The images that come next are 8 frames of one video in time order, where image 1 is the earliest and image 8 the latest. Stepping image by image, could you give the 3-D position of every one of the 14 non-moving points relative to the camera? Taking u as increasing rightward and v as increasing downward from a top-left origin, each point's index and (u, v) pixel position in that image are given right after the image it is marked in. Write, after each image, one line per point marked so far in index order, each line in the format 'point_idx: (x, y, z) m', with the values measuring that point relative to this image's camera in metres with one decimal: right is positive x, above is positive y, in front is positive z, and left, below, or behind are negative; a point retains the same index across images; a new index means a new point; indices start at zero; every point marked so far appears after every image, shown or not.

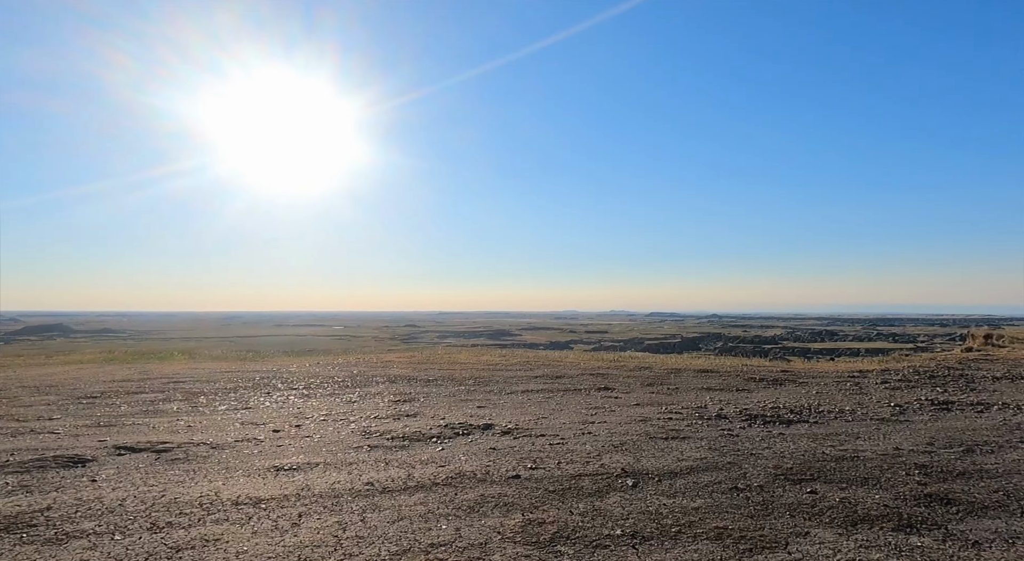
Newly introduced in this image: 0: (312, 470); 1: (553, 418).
0: (-2.9, -2.8, +10.0) m
1: (+0.8, -2.8, +14.0) m
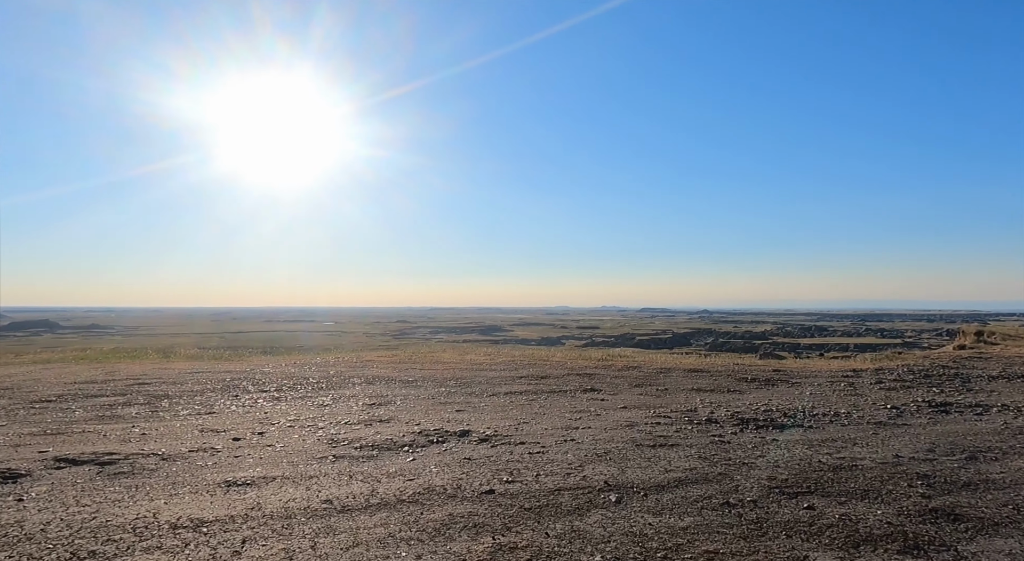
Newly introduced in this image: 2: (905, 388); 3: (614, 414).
0: (-3.3, -2.8, +9.1) m
1: (+0.4, -2.8, +13.3) m
2: (+9.6, -2.6, +16.6) m
3: (+2.1, -2.8, +14.3) m
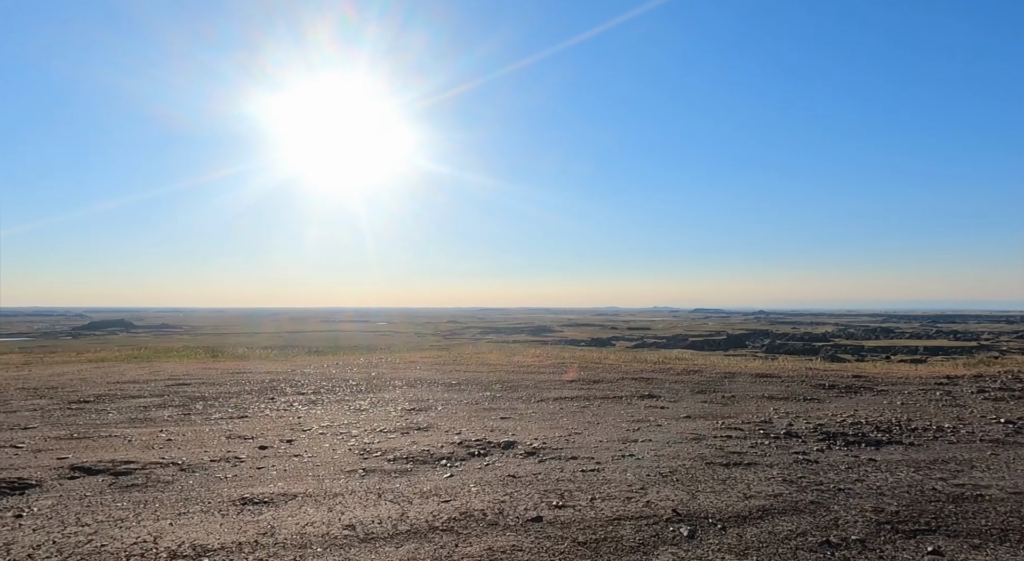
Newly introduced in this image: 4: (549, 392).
0: (-2.7, -2.7, +8.1) m
1: (+1.3, -2.7, +11.9) m
2: (+10.7, -2.5, +14.5) m
3: (+3.1, -2.7, +12.9) m
4: (+0.9, -2.8, +16.7) m
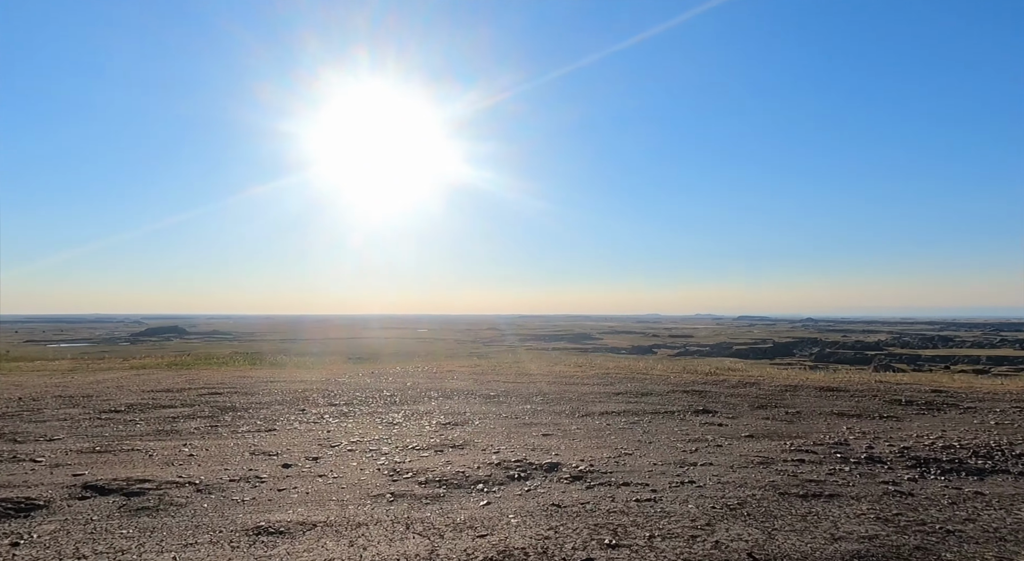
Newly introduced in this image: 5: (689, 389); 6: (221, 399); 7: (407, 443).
0: (-2.2, -2.7, +7.2) m
1: (+2.0, -2.8, +10.8) m
2: (+11.5, -2.6, +12.8) m
3: (+3.9, -2.8, +11.6) m
4: (+1.9, -2.9, +15.6) m
5: (+4.8, -2.9, +18.4) m
6: (-7.0, -2.8, +16.3) m
7: (-1.8, -2.8, +11.6) m
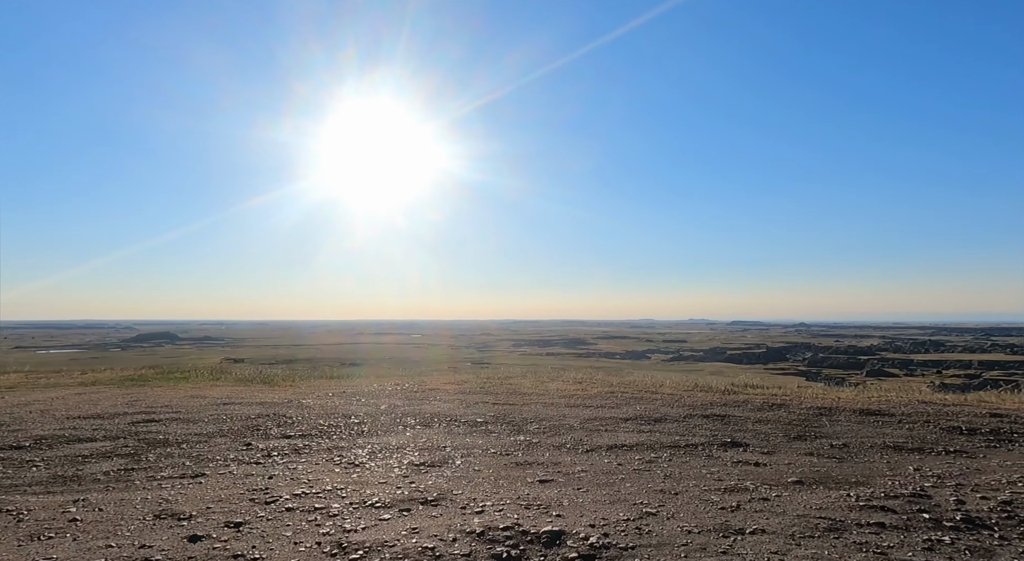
0: (-2.3, -2.8, +4.6) m
1: (+1.9, -2.9, +8.3) m
2: (+11.4, -2.7, +10.3) m
3: (+3.7, -2.9, +9.1) m
4: (+1.7, -3.0, +13.1) m
5: (+4.5, -3.1, +15.9) m
6: (-7.2, -3.0, +13.7) m
7: (-1.9, -2.9, +9.0) m
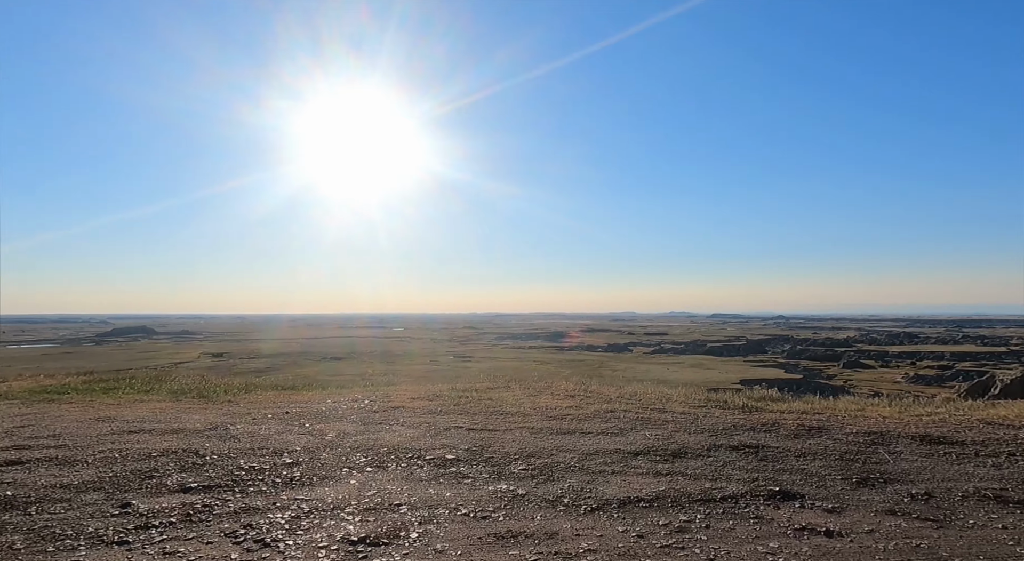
0: (-2.4, -2.8, +1.4) m
1: (+1.7, -2.9, +5.1) m
2: (+11.1, -2.7, +7.4) m
3: (+3.5, -2.9, +5.9) m
4: (+1.4, -3.0, +9.9) m
5: (+4.2, -3.0, +12.8) m
6: (-7.5, -2.9, +10.3) m
7: (-2.1, -2.9, +5.8) m
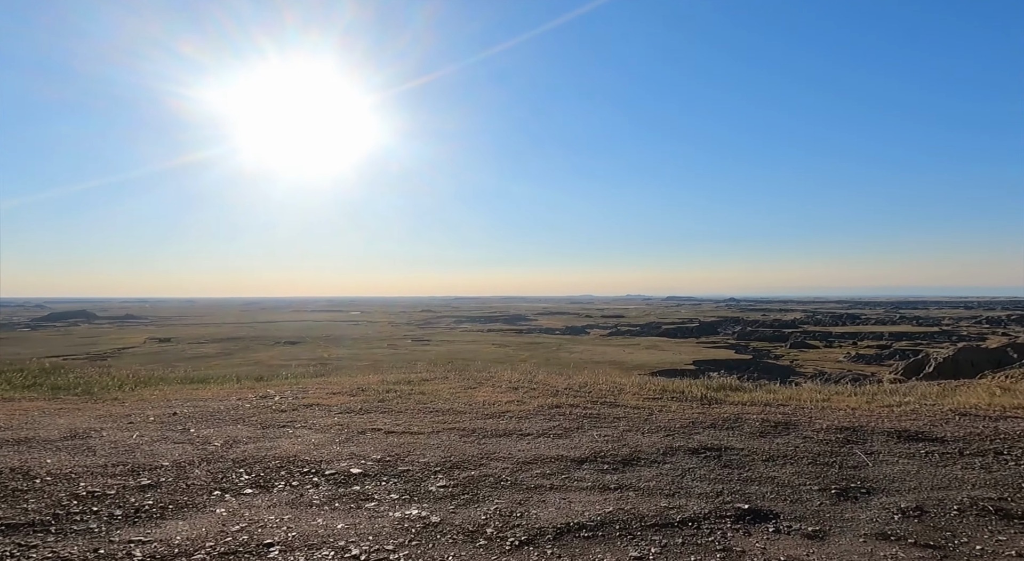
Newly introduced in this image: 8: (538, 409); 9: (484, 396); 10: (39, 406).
0: (-2.9, -2.7, -0.7) m
1: (+1.0, -2.7, +3.3) m
2: (+10.2, -2.4, +6.2) m
3: (+2.7, -2.7, +4.2) m
4: (+0.4, -2.7, +8.0) m
5: (+3.0, -2.6, +11.1) m
6: (-8.5, -2.6, +7.9) m
7: (-2.9, -2.7, +3.7) m
8: (+0.5, -2.6, +13.8) m
9: (-0.6, -2.6, +15.6) m
10: (-9.8, -2.7, +14.3) m
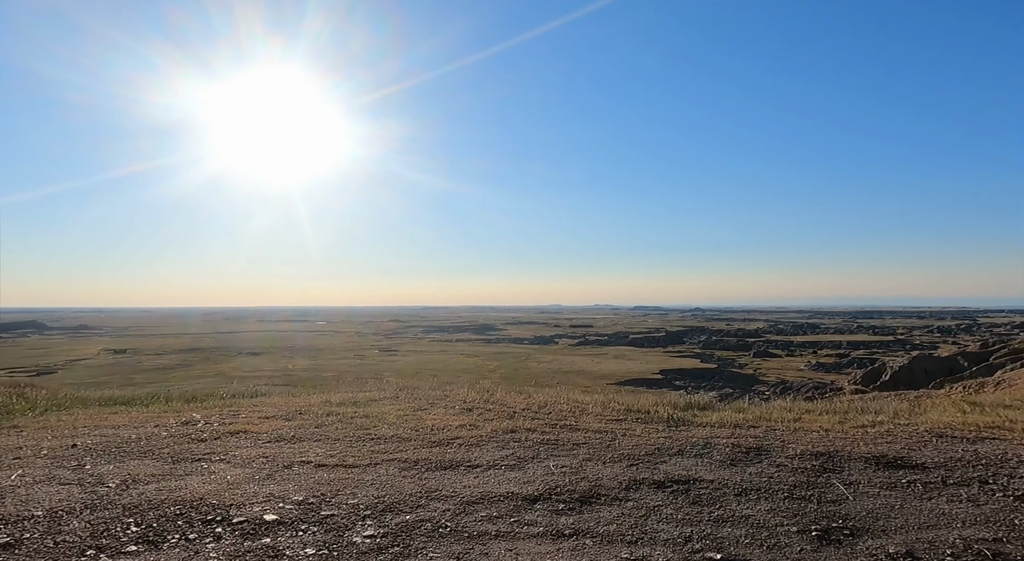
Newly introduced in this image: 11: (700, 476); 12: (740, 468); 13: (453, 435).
0: (-3.1, -2.8, -2.1) m
1: (+0.6, -2.8, +2.1) m
2: (+9.7, -2.6, +5.5) m
3: (+2.3, -2.8, +3.2) m
4: (-0.3, -2.8, +6.8) m
5: (+2.2, -2.8, +10.0) m
6: (-9.1, -2.8, +6.3) m
7: (-3.3, -2.8, +2.4) m
8: (-0.4, -2.8, +12.6) m
9: (-1.6, -2.9, +14.3) m
10: (-10.7, -2.9, +12.6) m
11: (+2.8, -2.9, +10.1) m
12: (+3.5, -2.9, +10.5) m
13: (-1.1, -2.8, +12.8) m
